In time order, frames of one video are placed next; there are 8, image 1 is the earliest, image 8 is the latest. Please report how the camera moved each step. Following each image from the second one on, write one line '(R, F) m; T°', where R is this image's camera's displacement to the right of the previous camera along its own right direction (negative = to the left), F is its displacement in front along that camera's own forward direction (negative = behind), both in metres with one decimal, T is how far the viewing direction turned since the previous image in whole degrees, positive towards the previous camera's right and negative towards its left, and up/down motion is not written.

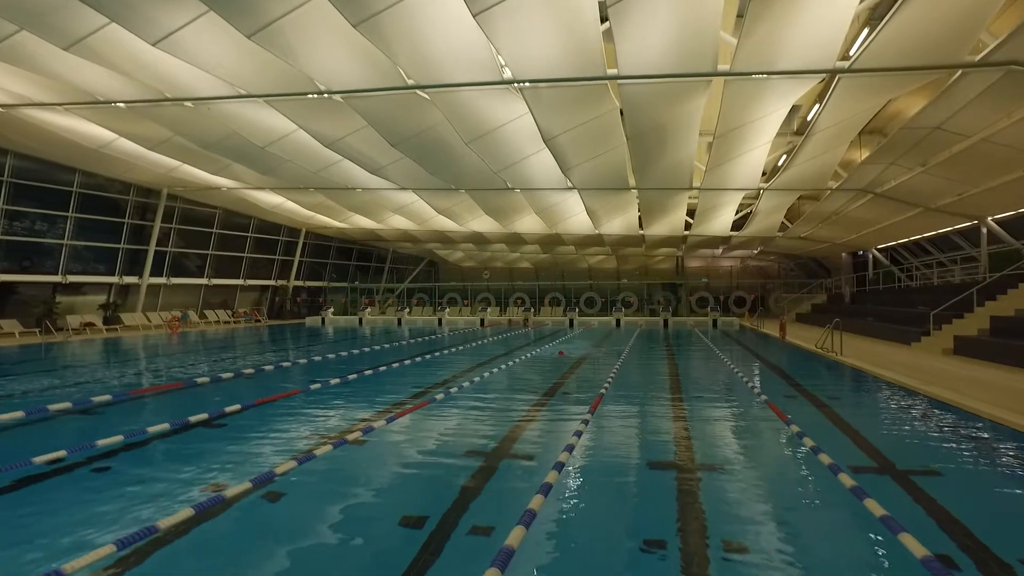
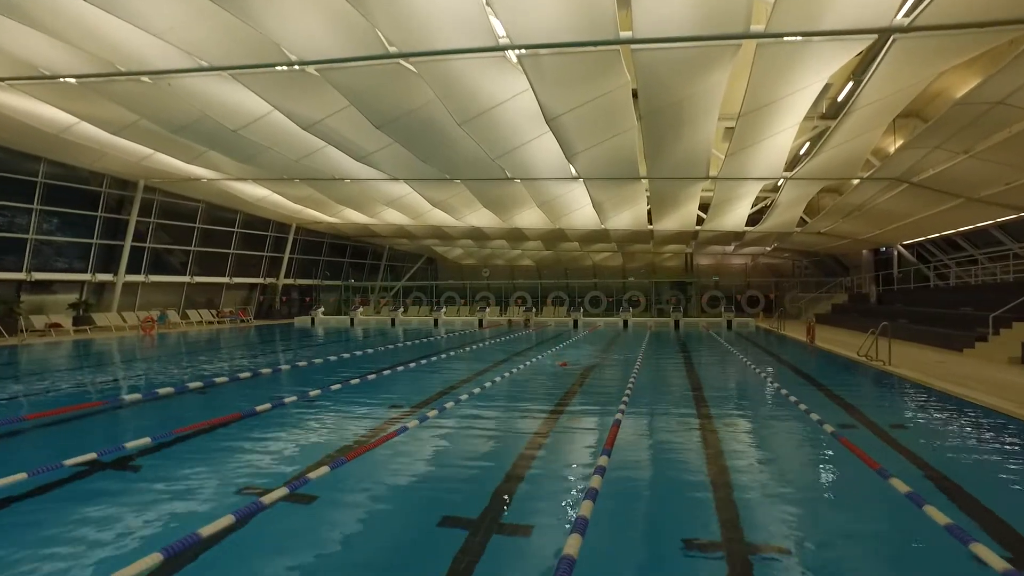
(+0.1, +1.1) m; 0°
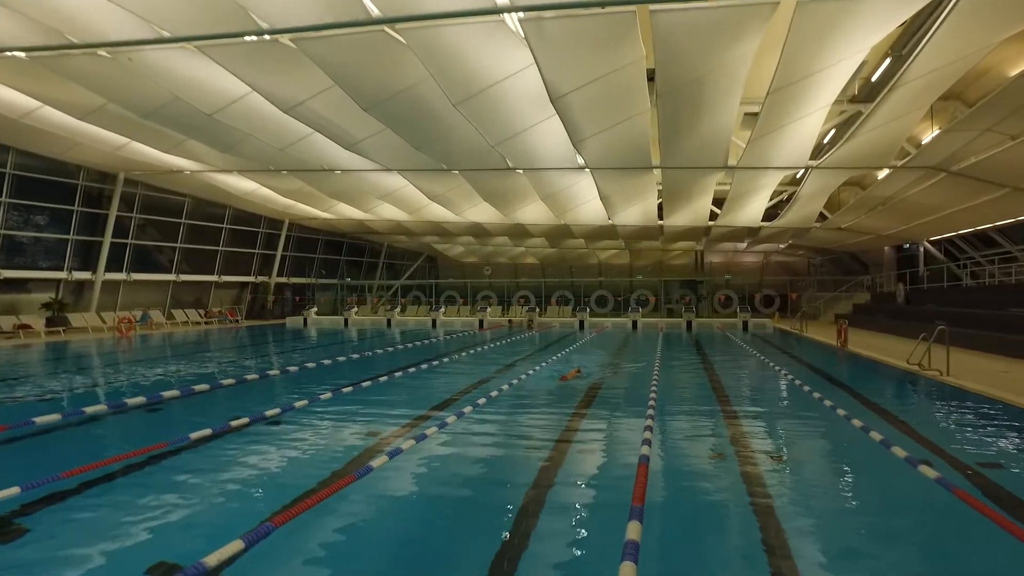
(0.0, +1.0) m; 0°
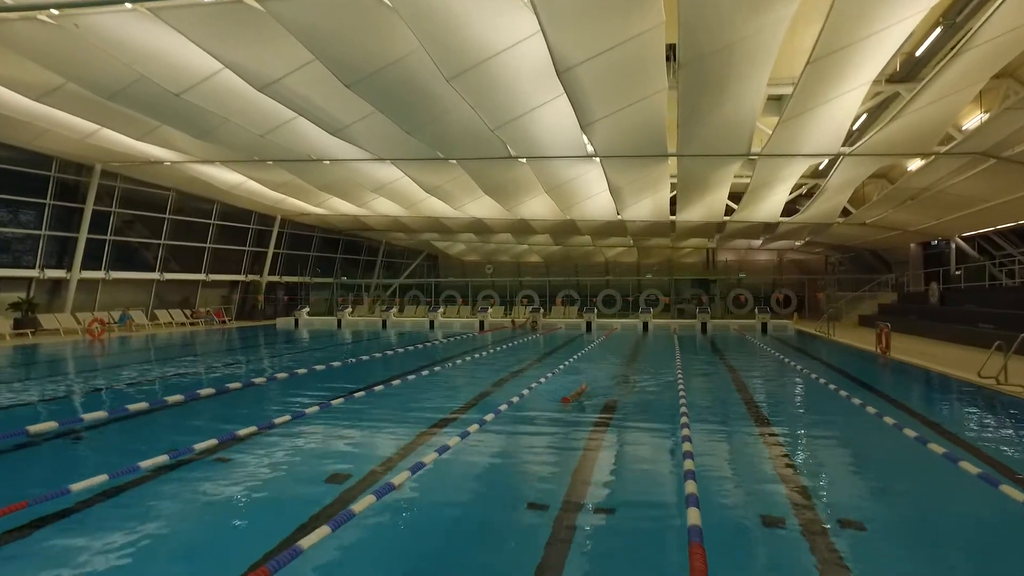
(0.0, +1.0) m; 0°
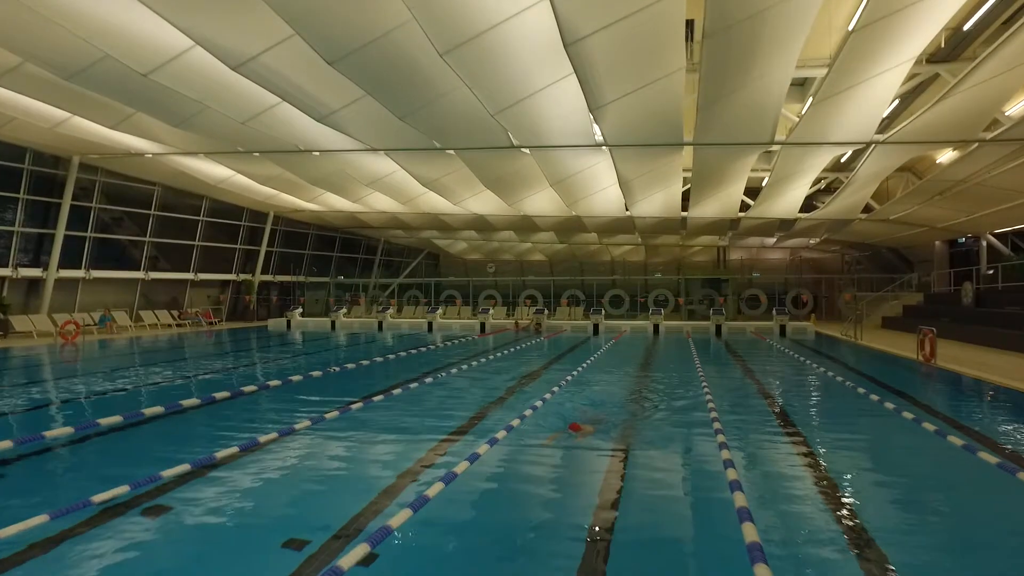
(0.0, +0.8) m; 0°
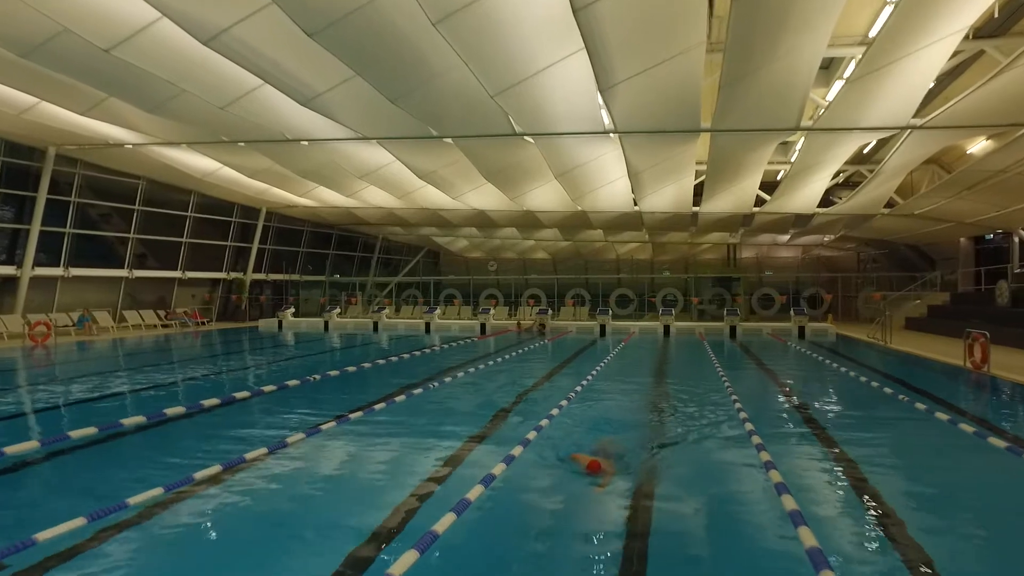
(0.0, +0.8) m; 0°
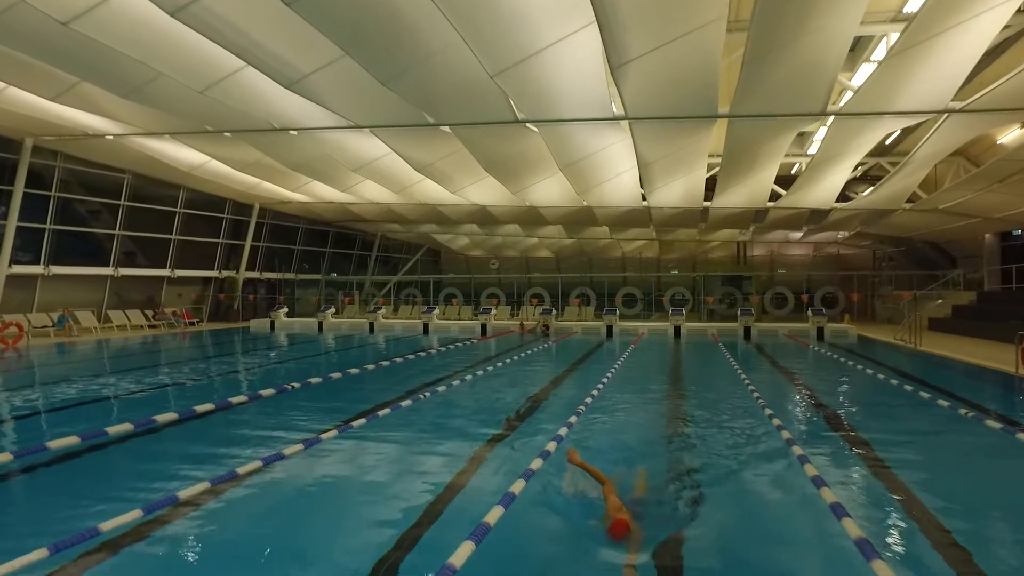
(0.0, +0.7) m; 0°
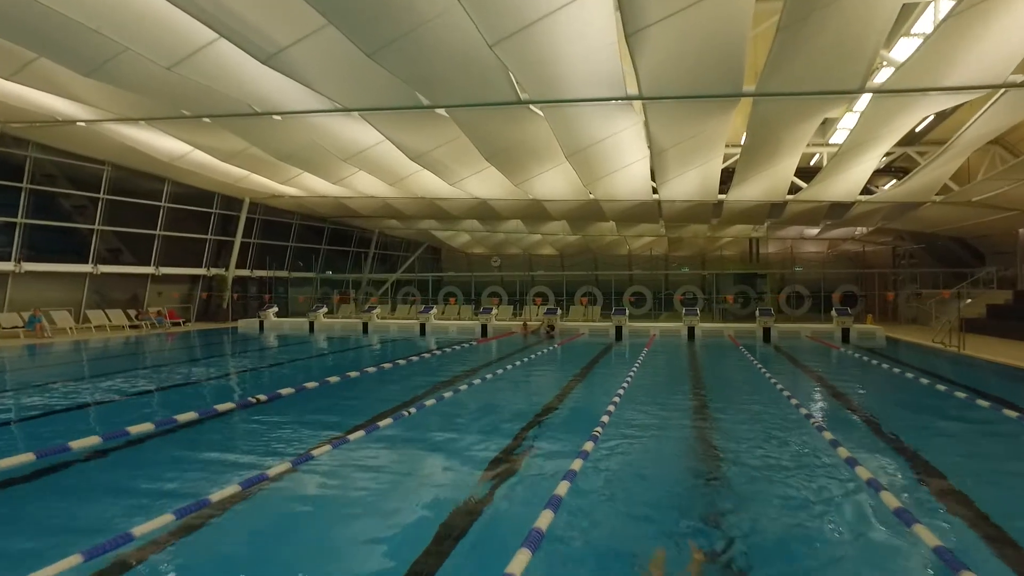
(0.0, +0.8) m; 0°
